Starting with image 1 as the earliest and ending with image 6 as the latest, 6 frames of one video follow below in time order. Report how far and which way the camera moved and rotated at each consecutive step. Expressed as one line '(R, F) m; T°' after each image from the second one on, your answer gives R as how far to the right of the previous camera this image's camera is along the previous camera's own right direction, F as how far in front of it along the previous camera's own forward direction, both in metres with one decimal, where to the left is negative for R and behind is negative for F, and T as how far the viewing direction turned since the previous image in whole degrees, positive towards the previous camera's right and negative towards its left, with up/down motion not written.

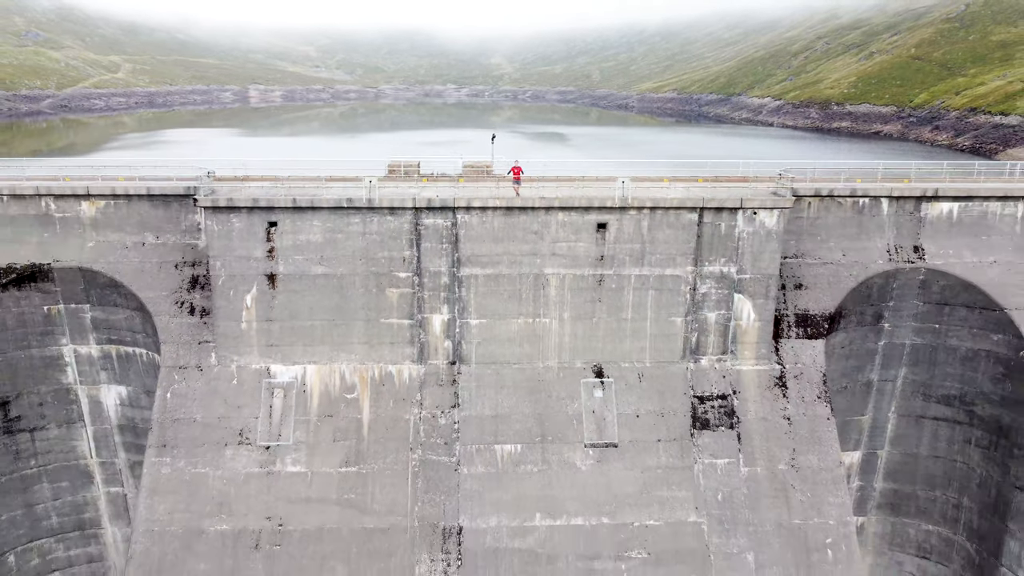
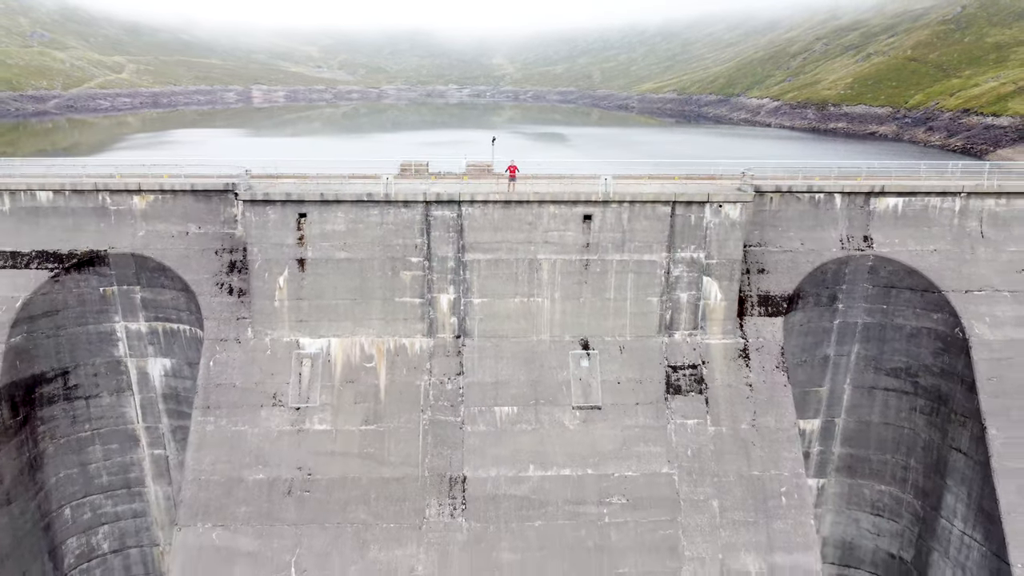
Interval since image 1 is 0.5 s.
(+0.1, -1.6) m; 0°
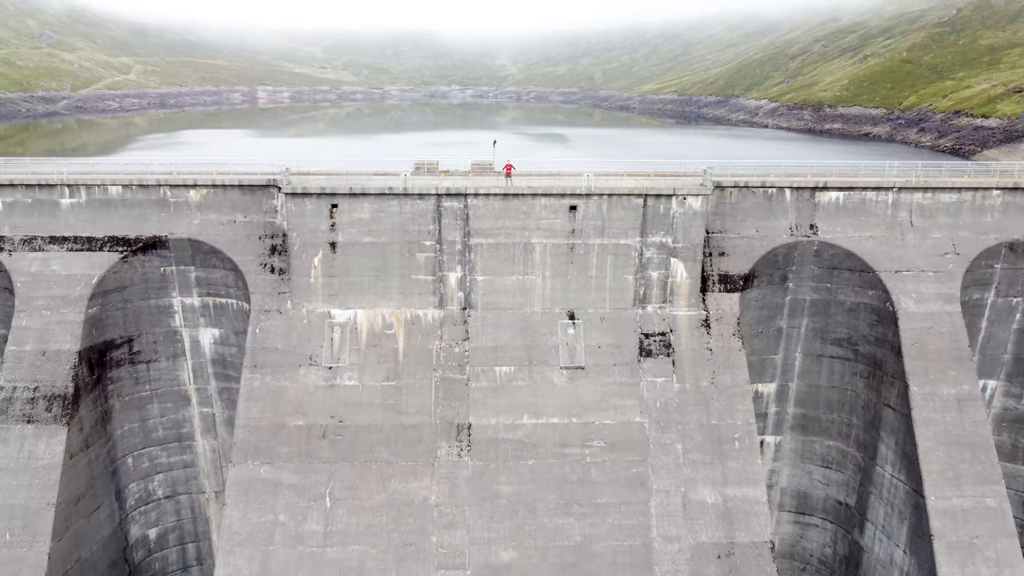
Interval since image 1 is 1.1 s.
(+0.1, -2.3) m; 0°
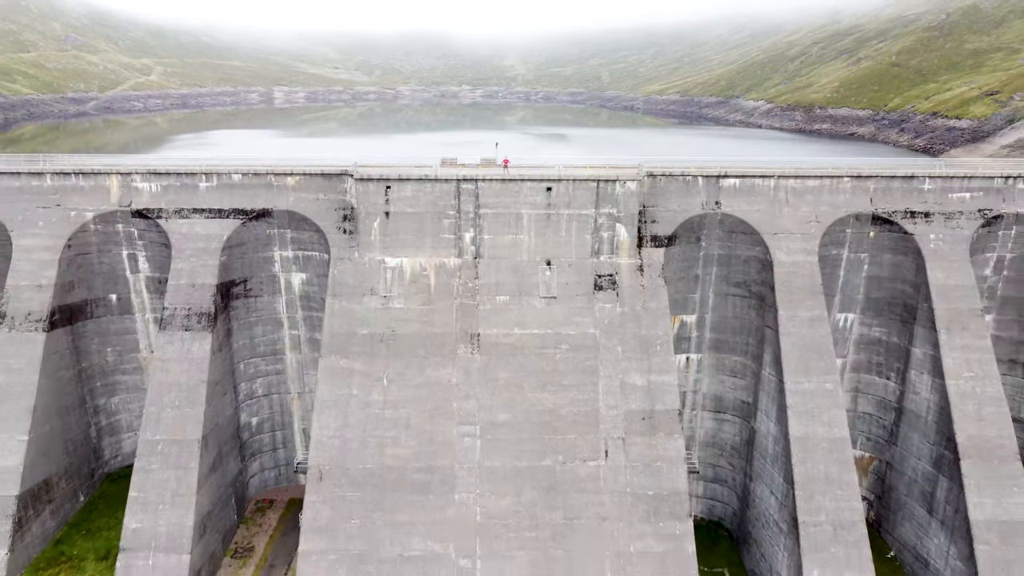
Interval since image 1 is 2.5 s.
(+0.4, -6.8) m; -1°
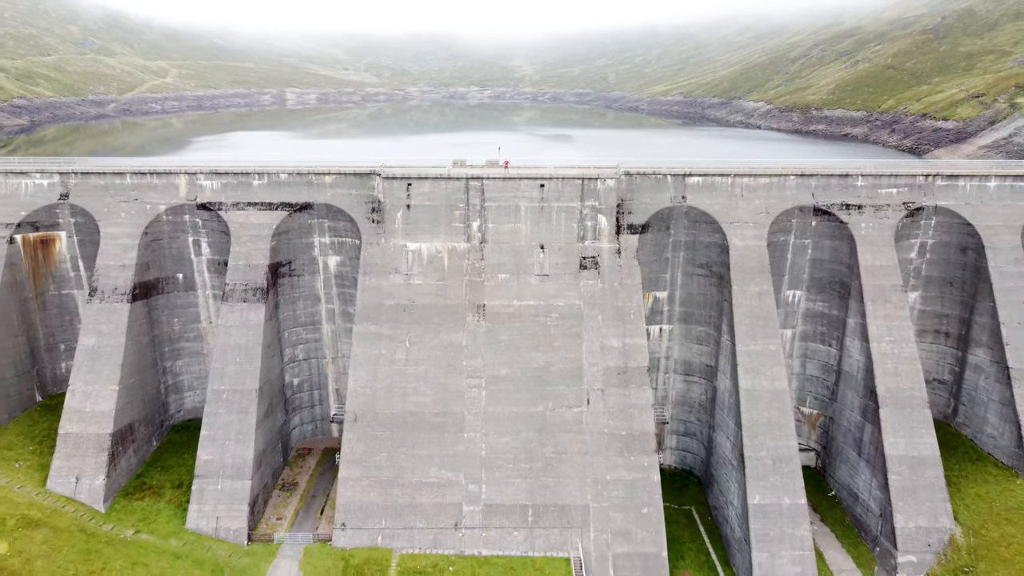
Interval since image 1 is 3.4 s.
(+0.3, -4.4) m; -1°
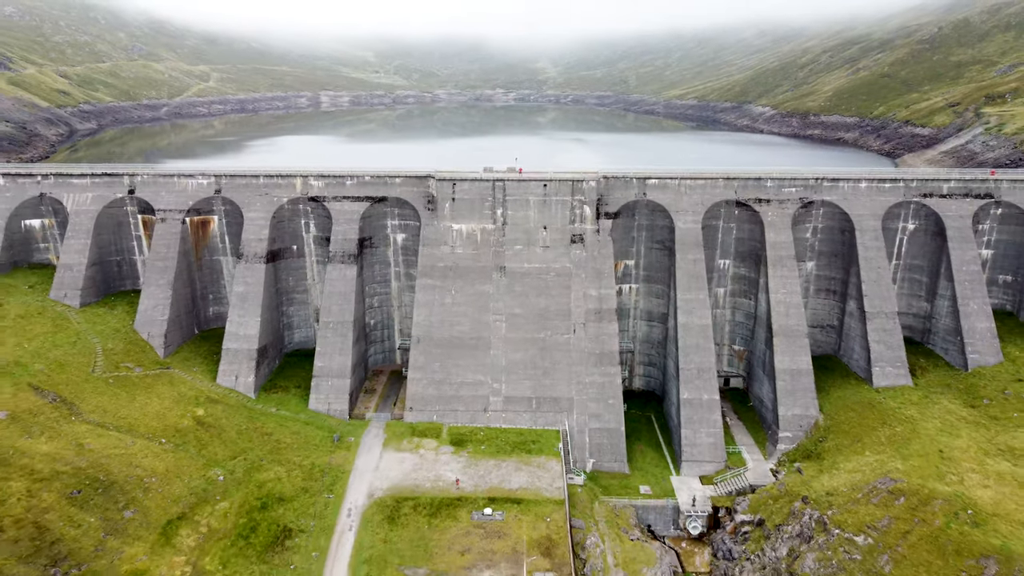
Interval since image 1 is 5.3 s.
(+0.6, -11.6) m; -2°
